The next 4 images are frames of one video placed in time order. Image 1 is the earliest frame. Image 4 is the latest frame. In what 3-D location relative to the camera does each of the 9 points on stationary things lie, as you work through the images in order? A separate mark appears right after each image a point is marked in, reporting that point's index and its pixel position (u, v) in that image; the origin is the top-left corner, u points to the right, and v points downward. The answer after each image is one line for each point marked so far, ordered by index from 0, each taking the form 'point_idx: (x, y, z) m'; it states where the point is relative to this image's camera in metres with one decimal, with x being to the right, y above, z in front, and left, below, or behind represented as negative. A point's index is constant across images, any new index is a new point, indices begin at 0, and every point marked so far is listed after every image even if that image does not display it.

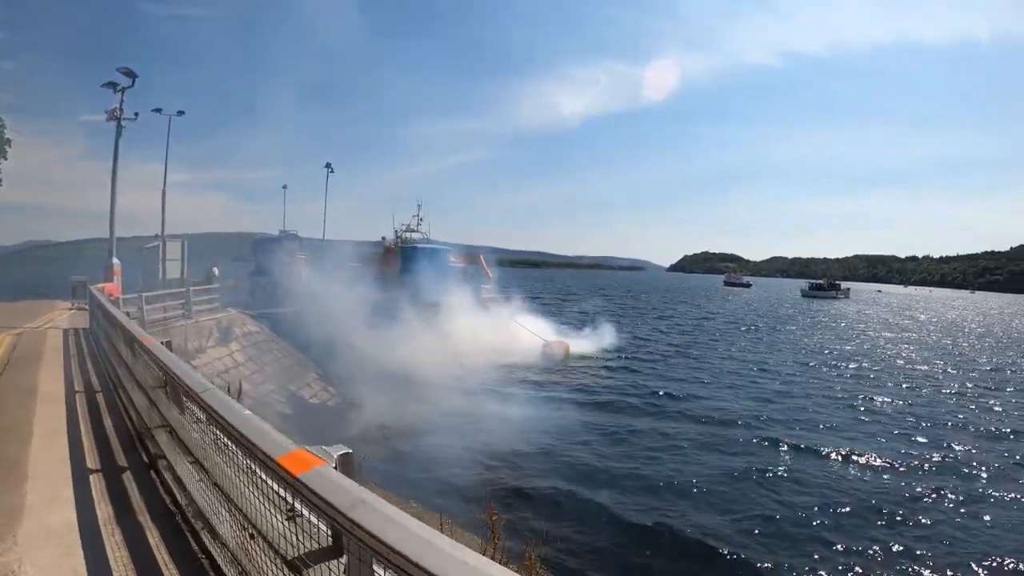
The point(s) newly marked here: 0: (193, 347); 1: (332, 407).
0: (-7.3, -1.4, +13.1) m
1: (-4.8, -3.2, +15.1) m
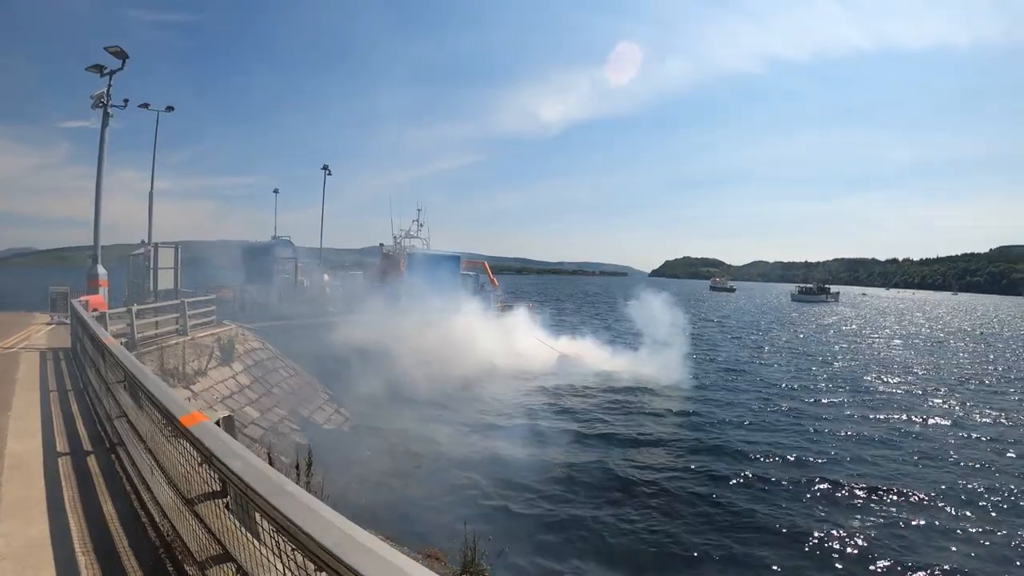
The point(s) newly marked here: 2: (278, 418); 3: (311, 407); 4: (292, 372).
0: (-6.4, -1.6, +11.4) m
1: (-3.9, -3.5, +13.4) m
2: (-5.1, -2.8, +12.3) m
3: (-5.0, -2.9, +14.0) m
4: (-5.9, -2.3, +15.1) m
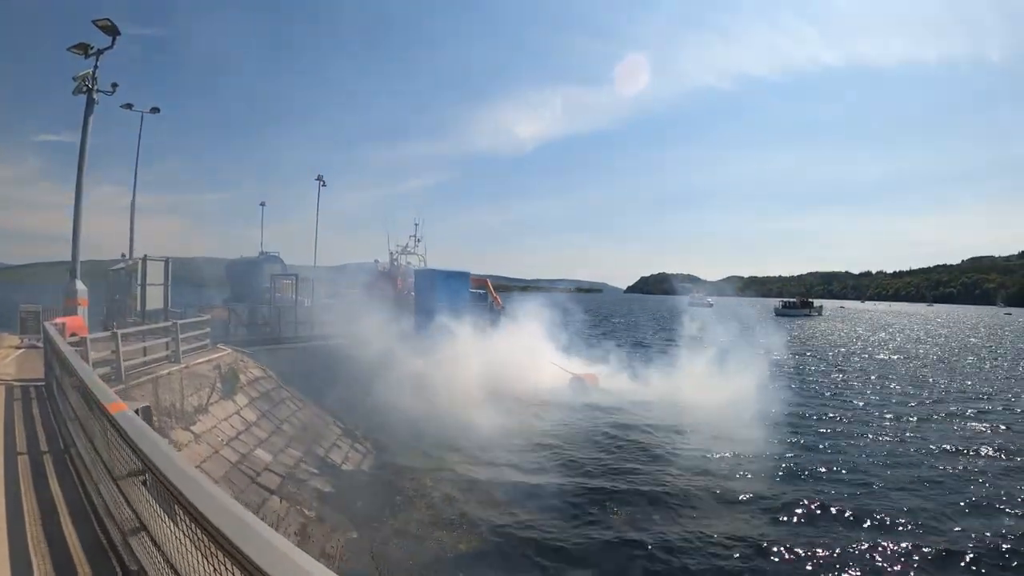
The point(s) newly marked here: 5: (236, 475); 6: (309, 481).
0: (-5.3, -2.0, +9.5) m
1: (-2.9, -3.9, +11.6) m
2: (-4.0, -3.2, +10.4) m
3: (-4.0, -3.3, +12.1) m
4: (-4.9, -2.7, +13.2) m
5: (-4.2, -2.8, +8.7) m
6: (-3.6, -3.5, +10.1) m
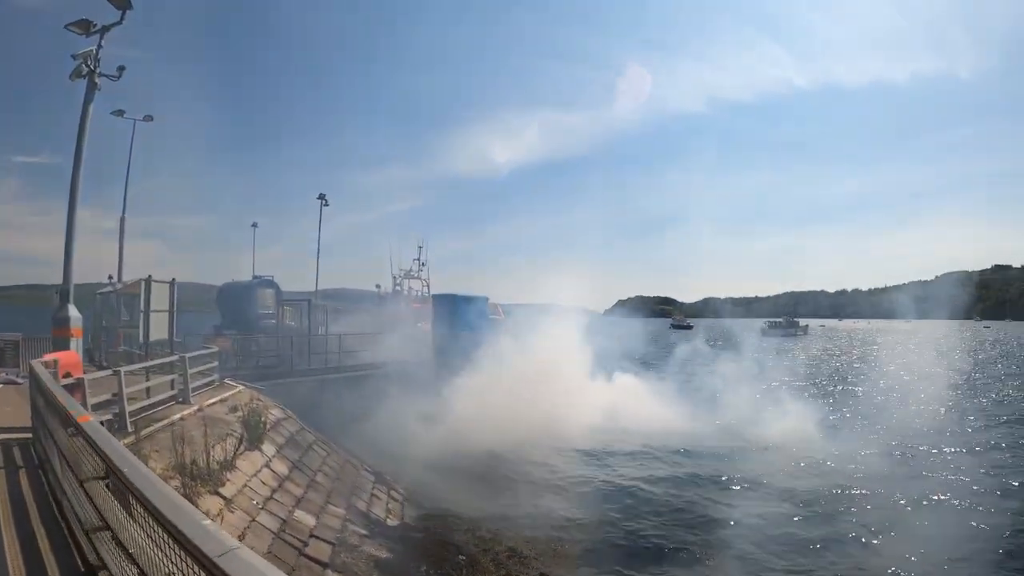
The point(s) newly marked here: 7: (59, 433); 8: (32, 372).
0: (-4.0, -2.3, +7.6) m
1: (-1.5, -4.2, +9.7) m
2: (-2.7, -3.5, +8.6) m
3: (-2.7, -3.7, +10.2) m
4: (-3.7, -3.2, +11.3) m
5: (-2.8, -3.1, +6.8) m
6: (-2.2, -3.8, +8.2) m
7: (-4.0, -1.4, +5.0) m
8: (-6.0, -1.1, +7.1) m
